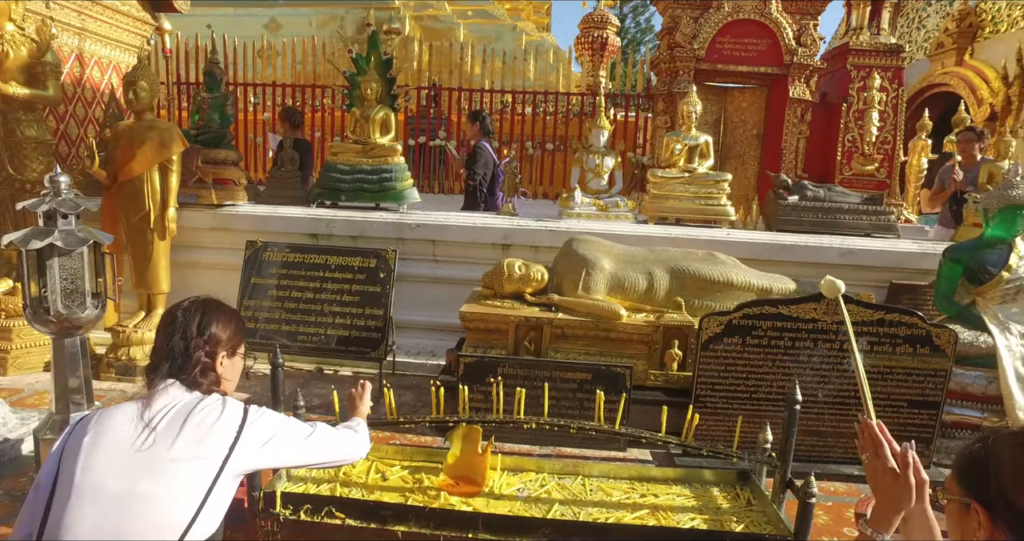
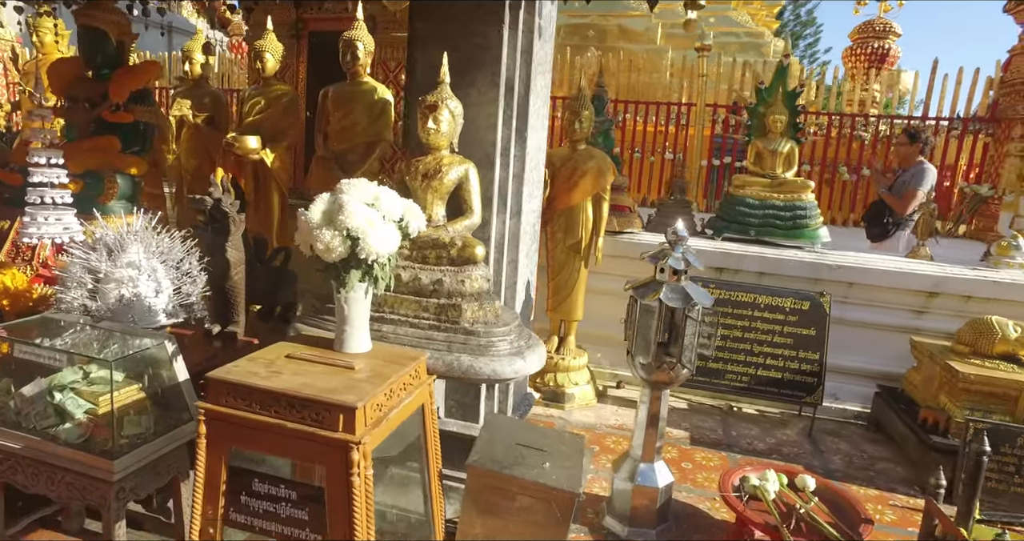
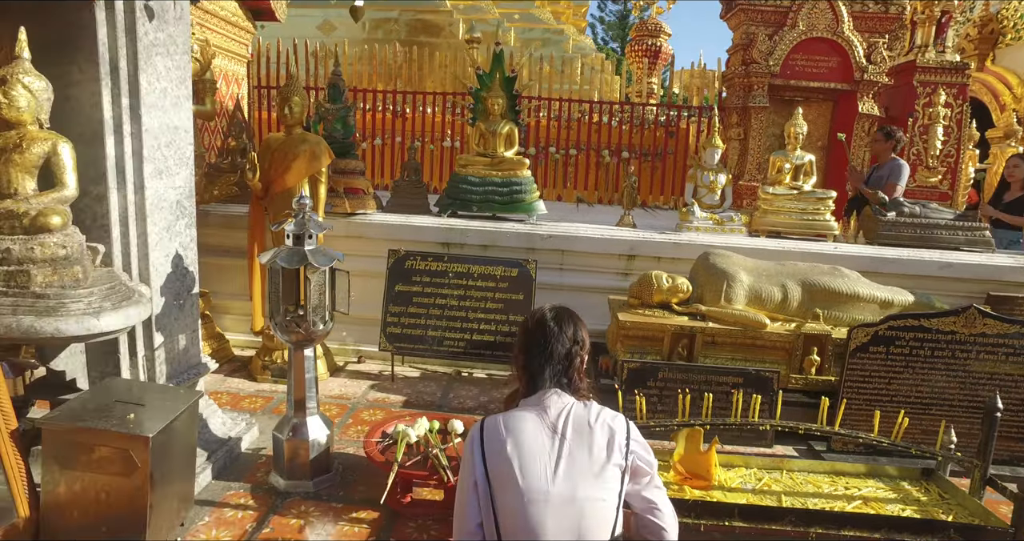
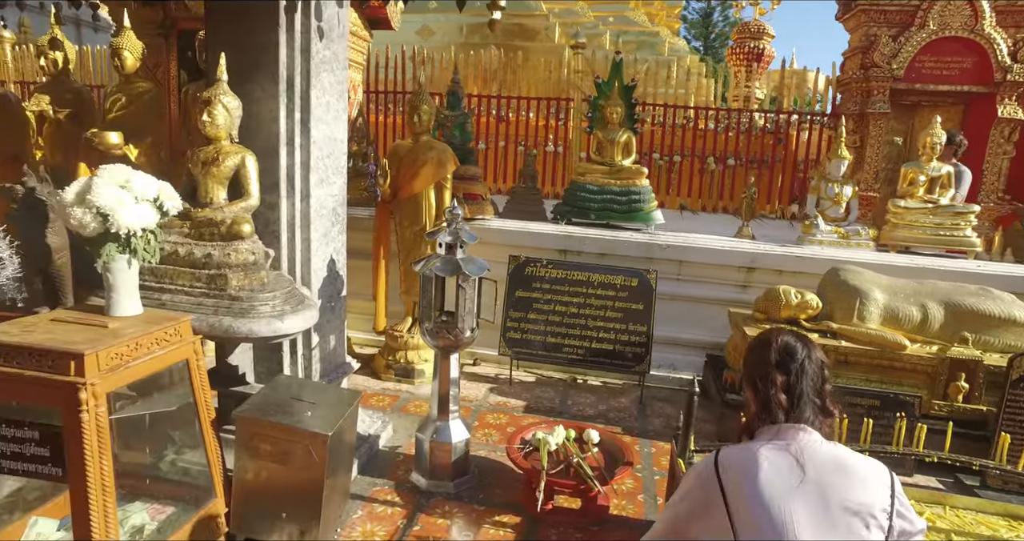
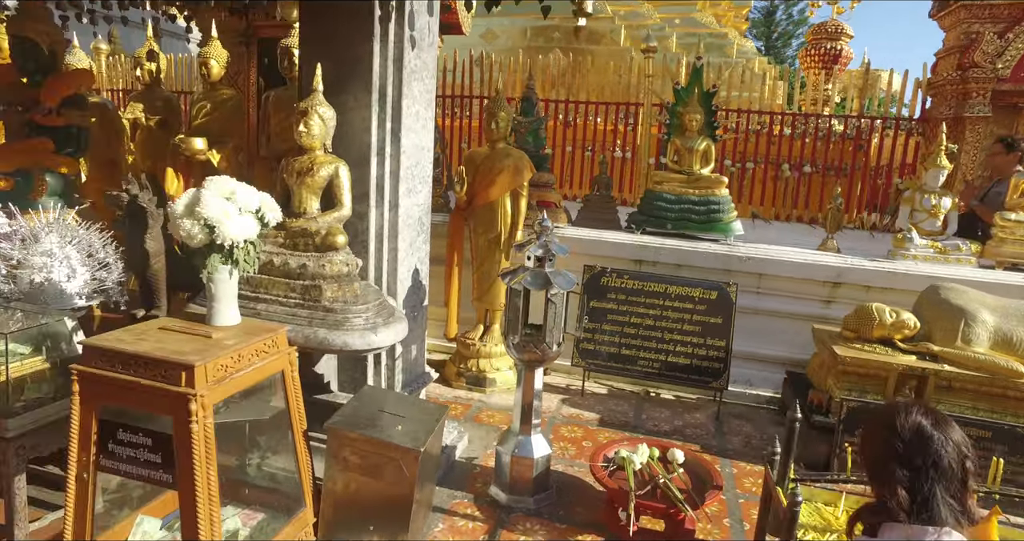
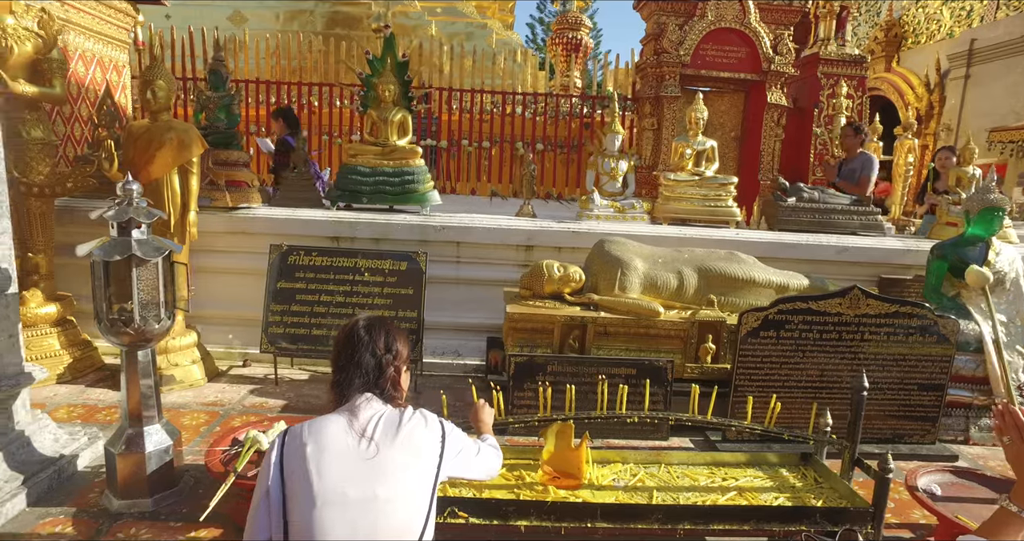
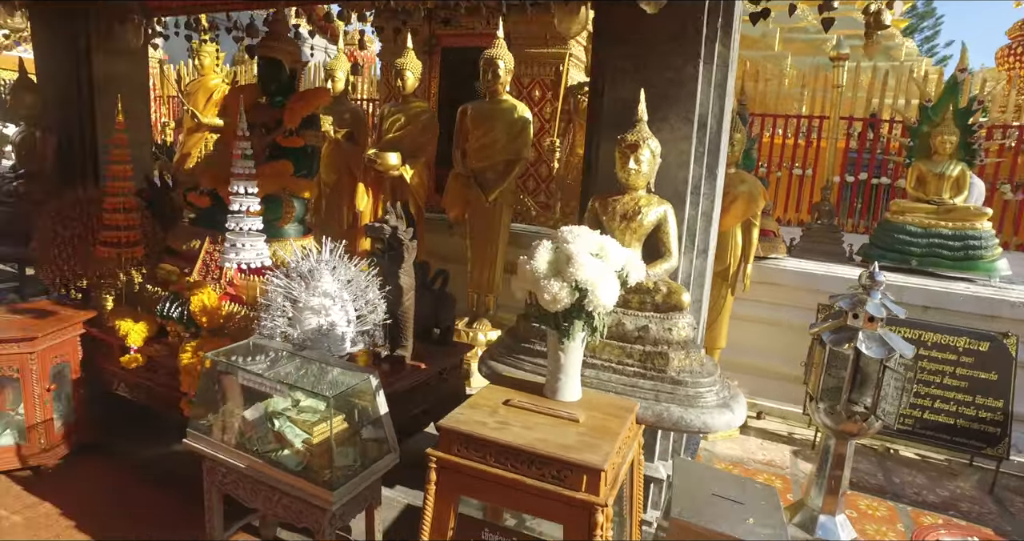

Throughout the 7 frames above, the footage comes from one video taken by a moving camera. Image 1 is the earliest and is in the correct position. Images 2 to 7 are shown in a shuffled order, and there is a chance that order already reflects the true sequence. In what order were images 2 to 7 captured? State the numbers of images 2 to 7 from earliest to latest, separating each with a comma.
6, 3, 4, 5, 2, 7
